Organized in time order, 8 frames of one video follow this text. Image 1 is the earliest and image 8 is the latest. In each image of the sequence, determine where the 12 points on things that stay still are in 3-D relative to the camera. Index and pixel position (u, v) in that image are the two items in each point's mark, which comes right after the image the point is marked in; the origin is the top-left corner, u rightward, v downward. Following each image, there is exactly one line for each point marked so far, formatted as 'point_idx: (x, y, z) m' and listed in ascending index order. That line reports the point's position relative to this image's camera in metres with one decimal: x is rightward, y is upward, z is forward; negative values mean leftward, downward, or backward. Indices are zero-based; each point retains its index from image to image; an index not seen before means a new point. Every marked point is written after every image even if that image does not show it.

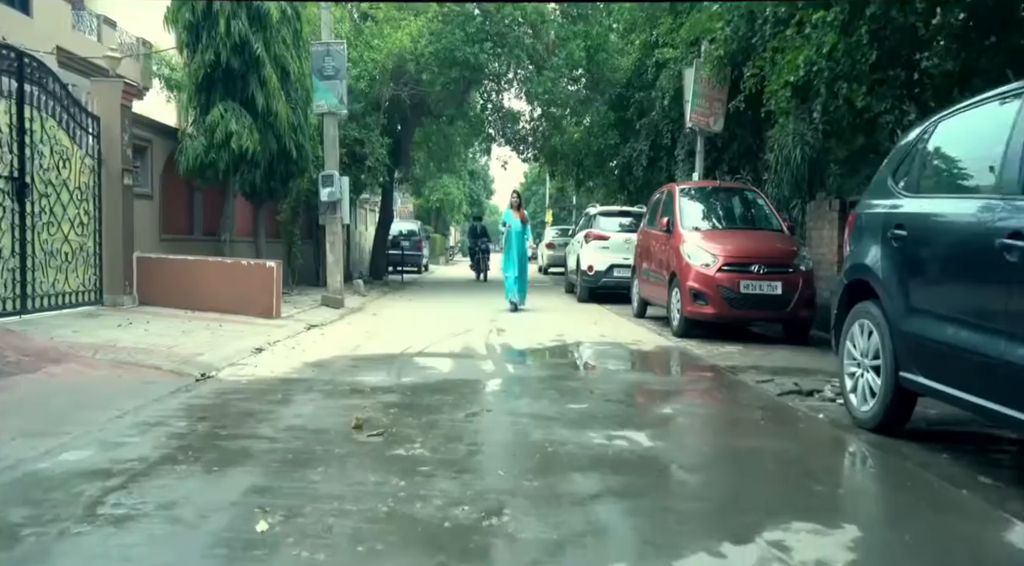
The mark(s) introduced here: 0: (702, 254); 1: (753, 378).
0: (+2.2, +0.3, +10.5) m
1: (+2.0, -0.8, +7.6) m
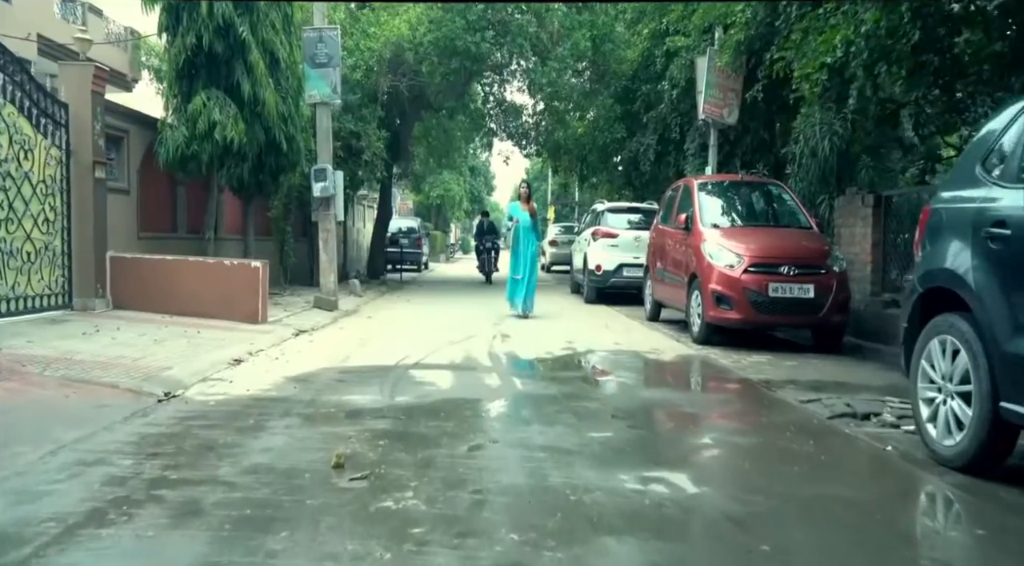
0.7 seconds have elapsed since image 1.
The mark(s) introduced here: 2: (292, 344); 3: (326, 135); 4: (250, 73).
0: (+2.2, +0.3, +9.6) m
1: (+2.0, -0.8, +6.7) m
2: (-2.2, -0.6, +9.4) m
3: (-2.8, +2.3, +14.2) m
4: (-3.4, +2.7, +11.9) m
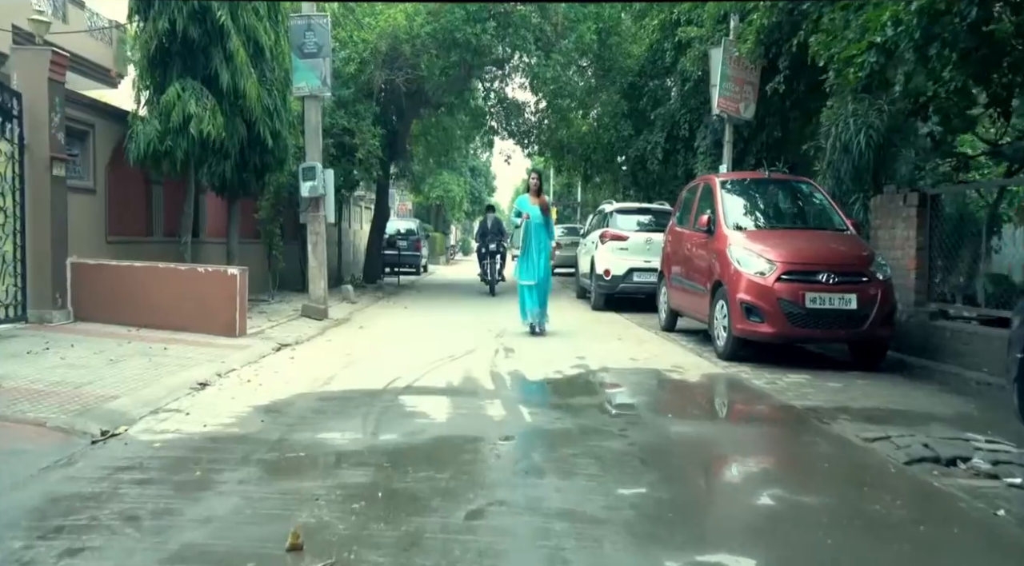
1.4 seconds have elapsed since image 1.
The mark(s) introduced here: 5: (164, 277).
0: (+2.3, +0.2, +8.6) m
1: (+2.1, -0.9, +5.7) m
2: (-2.2, -0.7, +8.4) m
3: (-2.8, +2.2, +13.2) m
4: (-3.3, +2.6, +10.9) m
5: (-3.6, +0.1, +9.5) m
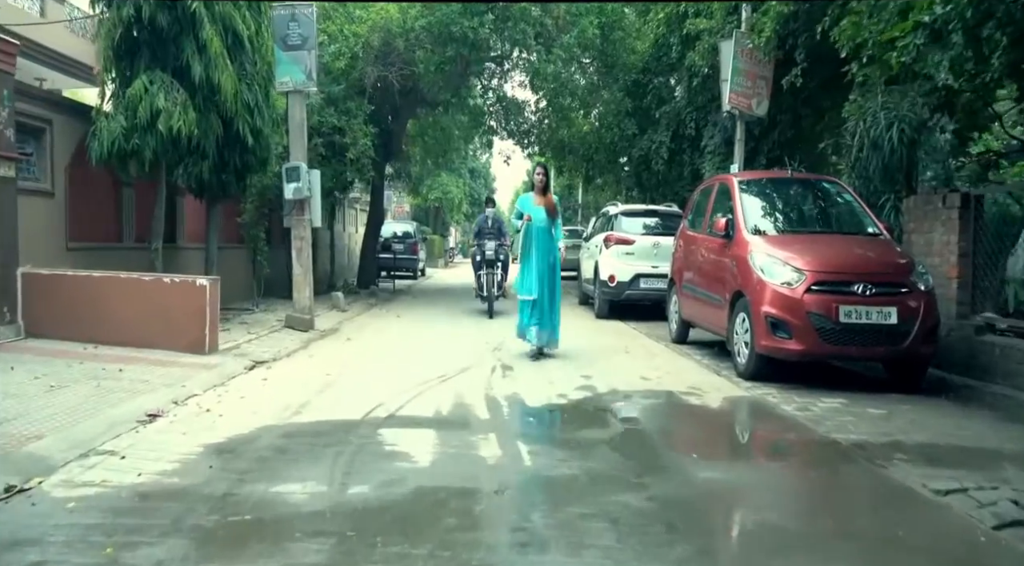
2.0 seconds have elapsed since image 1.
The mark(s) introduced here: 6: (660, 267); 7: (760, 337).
0: (+2.2, +0.1, +7.7) m
1: (+2.0, -1.0, +4.8) m
2: (-2.2, -0.8, +7.5) m
3: (-2.8, +2.1, +12.4) m
4: (-3.3, +2.5, +10.0) m
5: (-3.6, 0.0, +8.6) m
6: (+2.3, +0.2, +14.7) m
7: (+2.1, -0.4, +7.8) m
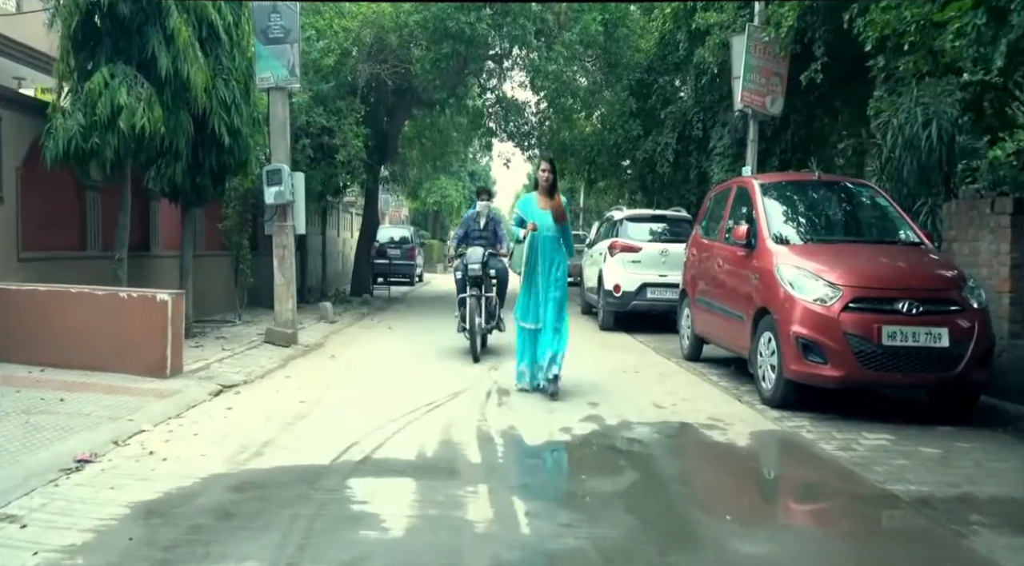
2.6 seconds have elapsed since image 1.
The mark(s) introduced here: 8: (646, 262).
0: (+2.2, 0.0, +6.8) m
1: (+2.0, -1.1, +3.9) m
2: (-2.2, -0.9, +6.6) m
3: (-2.8, +1.9, +11.5) m
4: (-3.4, +2.4, +9.1) m
5: (-3.6, -0.2, +7.7) m
6: (+2.3, +0.1, +13.8) m
7: (+2.0, -0.6, +6.8) m
8: (+2.0, +0.3, +13.8) m
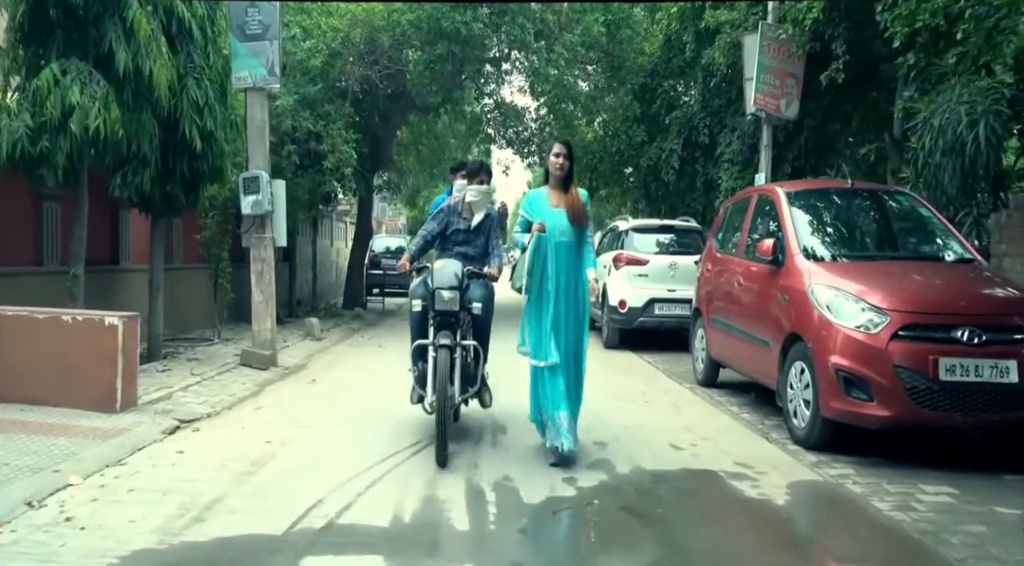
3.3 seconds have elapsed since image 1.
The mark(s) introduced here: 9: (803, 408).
0: (+2.2, -0.2, +5.9) m
1: (+2.0, -1.2, +3.0) m
2: (-2.2, -1.1, +5.7) m
3: (-2.9, +1.7, +10.6) m
4: (-3.4, +2.2, +8.2) m
5: (-3.6, -0.3, +6.8) m
6: (+2.3, -0.1, +12.9) m
7: (+2.0, -0.7, +5.9) m
8: (+2.0, +0.1, +12.9) m
9: (+2.0, -0.9, +6.4) m
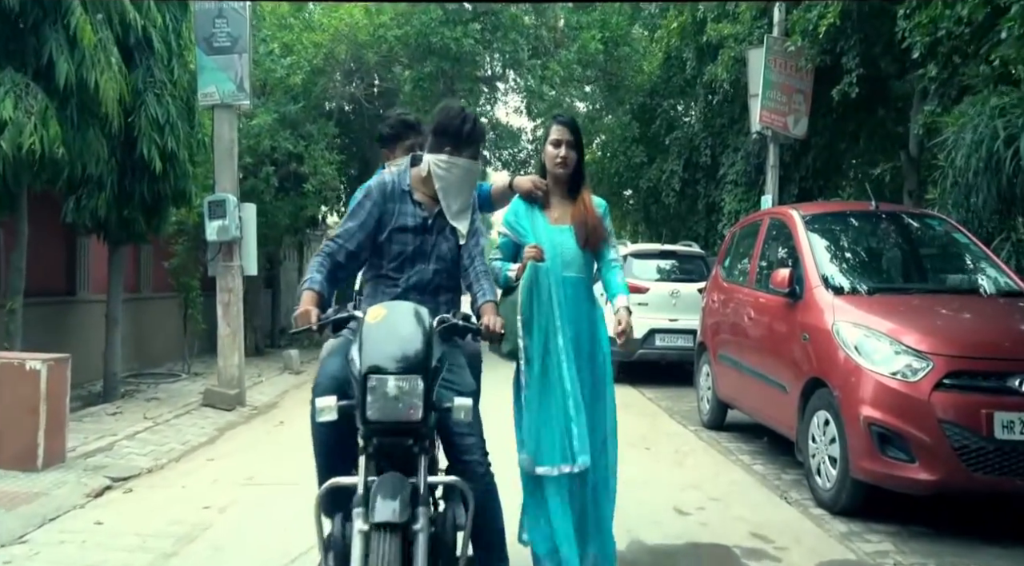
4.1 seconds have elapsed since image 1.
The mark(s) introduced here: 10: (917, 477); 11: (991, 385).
0: (+2.1, -0.4, +5.1) m
1: (+1.9, -1.4, +2.1) m
2: (-2.4, -1.3, +4.8) m
3: (-3.0, +1.4, +9.8) m
4: (-3.5, +1.9, +7.5) m
5: (-3.8, -0.6, +6.0) m
6: (+2.2, -0.5, +12.0) m
7: (+1.9, -0.9, +5.1) m
8: (+1.8, -0.3, +12.0) m
9: (+1.9, -1.1, +5.5) m
10: (+2.1, -1.0, +4.8) m
11: (+2.4, -0.5, +4.7) m
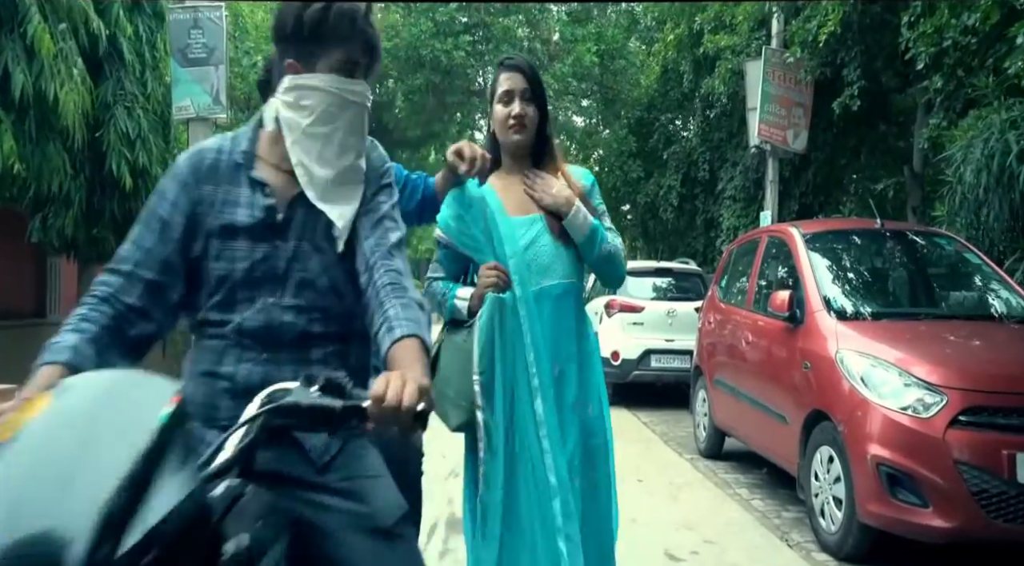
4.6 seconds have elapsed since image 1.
0: (+1.9, -0.5, +4.6) m
1: (+1.7, -1.4, +1.6) m
2: (-2.5, -1.4, +4.4) m
3: (-3.1, +1.2, +9.4) m
4: (-3.6, +1.7, +7.1) m
5: (-3.9, -0.7, +5.5) m
6: (+2.0, -0.7, +11.6) m
7: (+1.8, -1.1, +4.6) m
8: (+1.7, -0.5, +11.6) m
9: (+1.7, -1.2, +5.1) m
10: (+2.0, -1.1, +4.4) m
11: (+2.3, -0.6, +4.3) m
